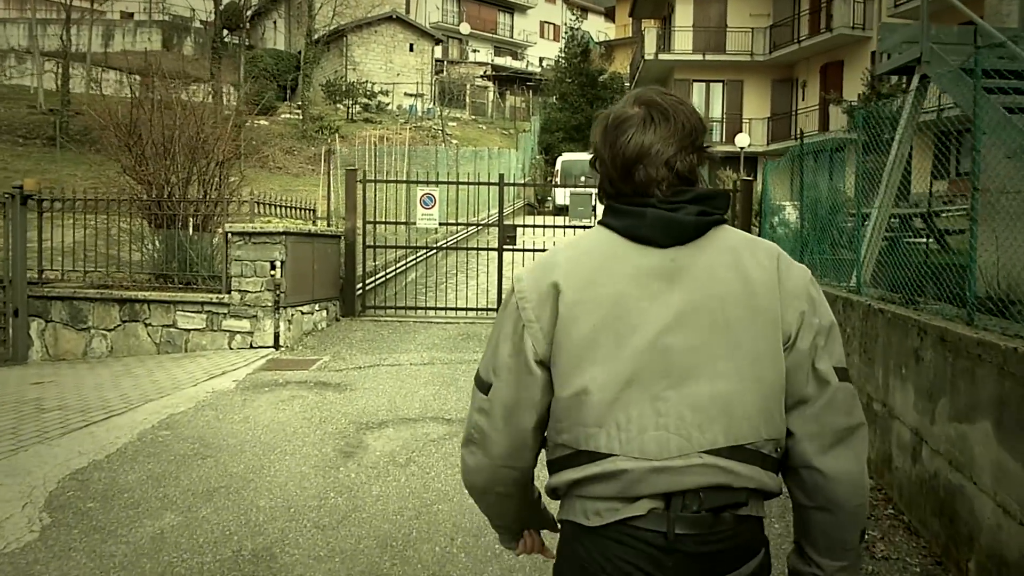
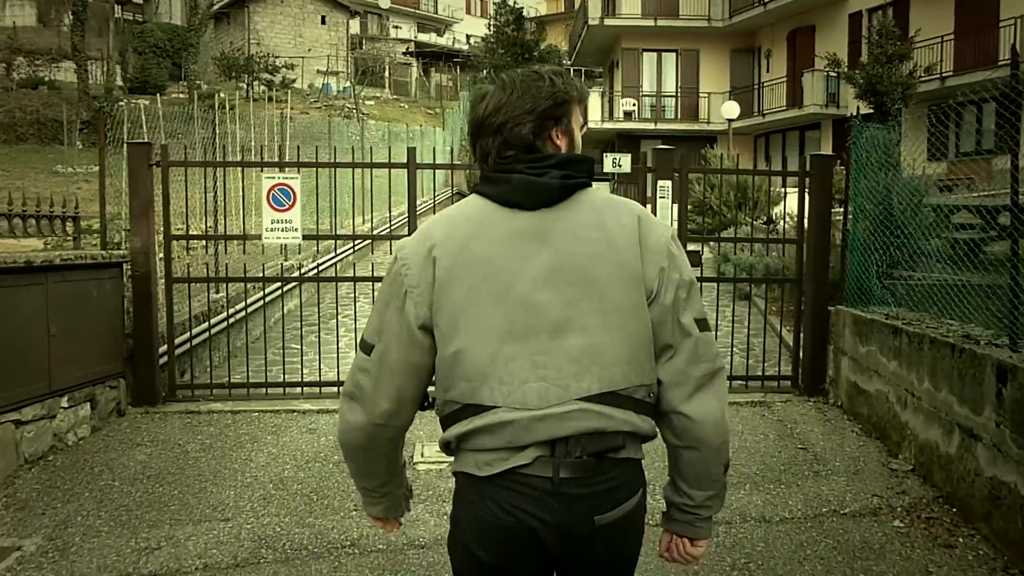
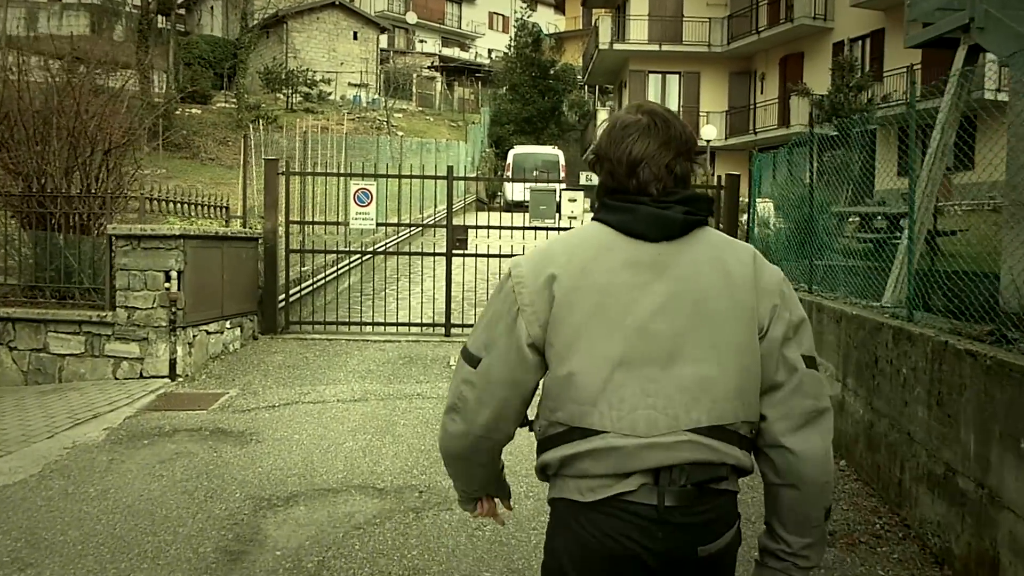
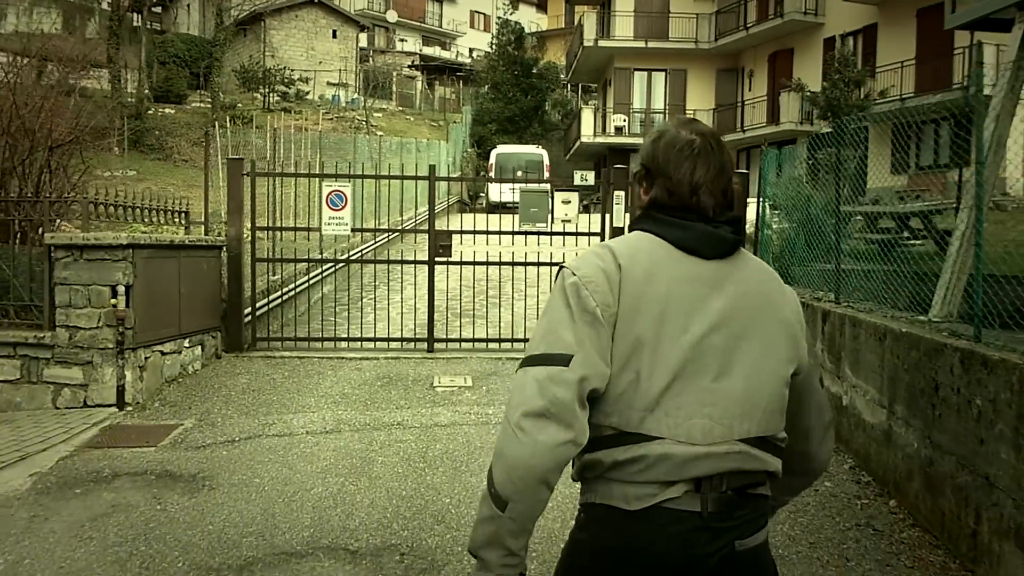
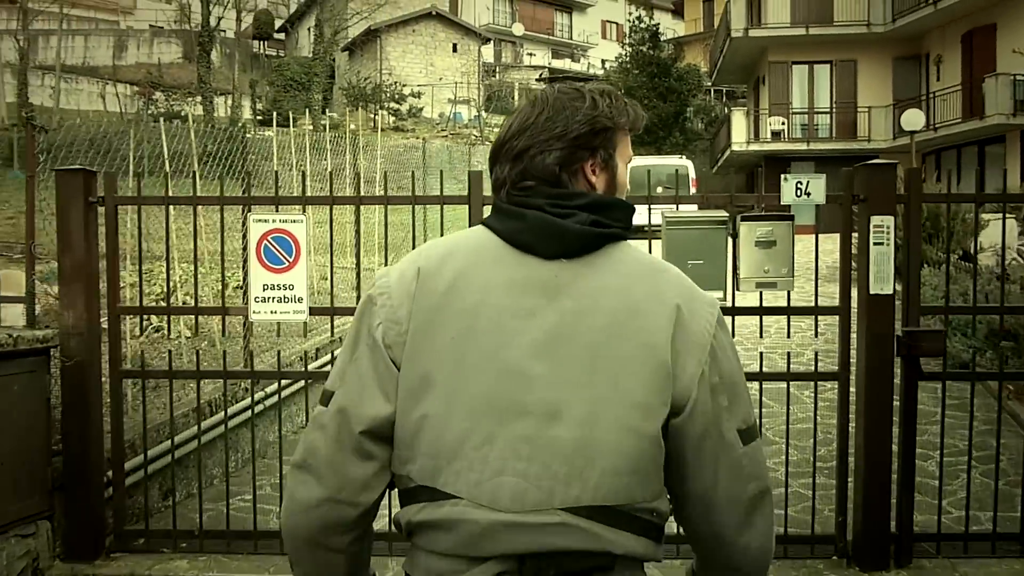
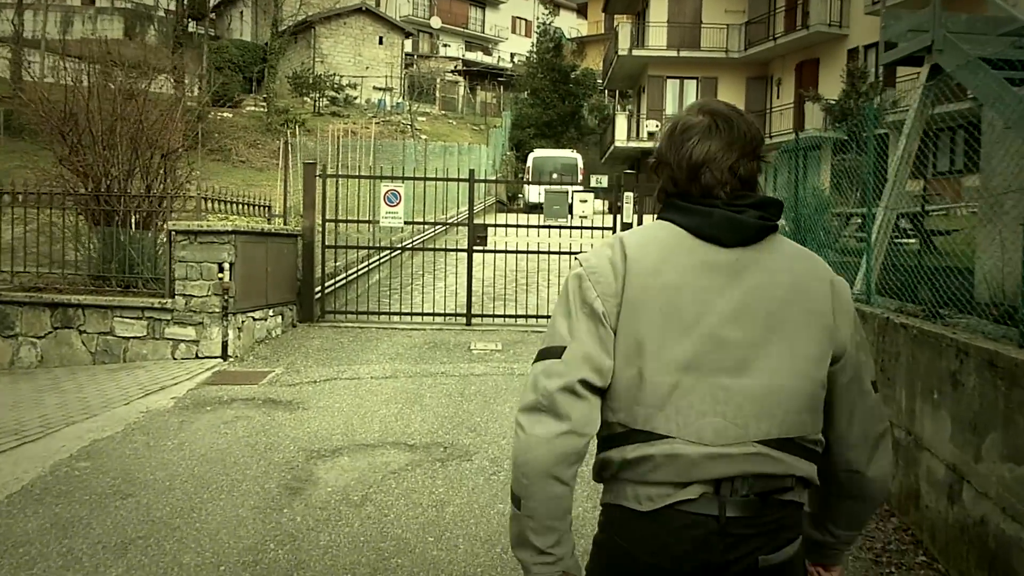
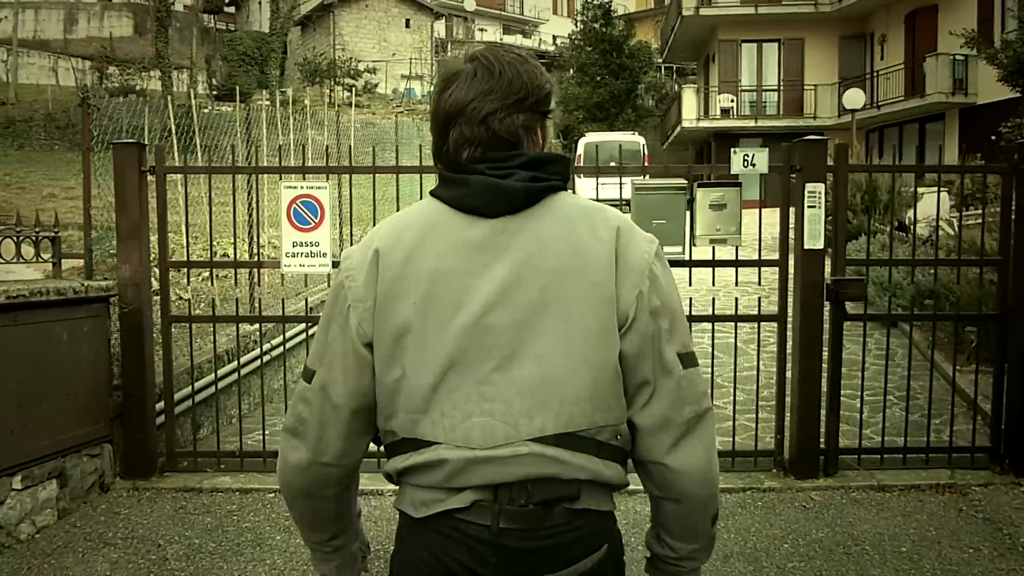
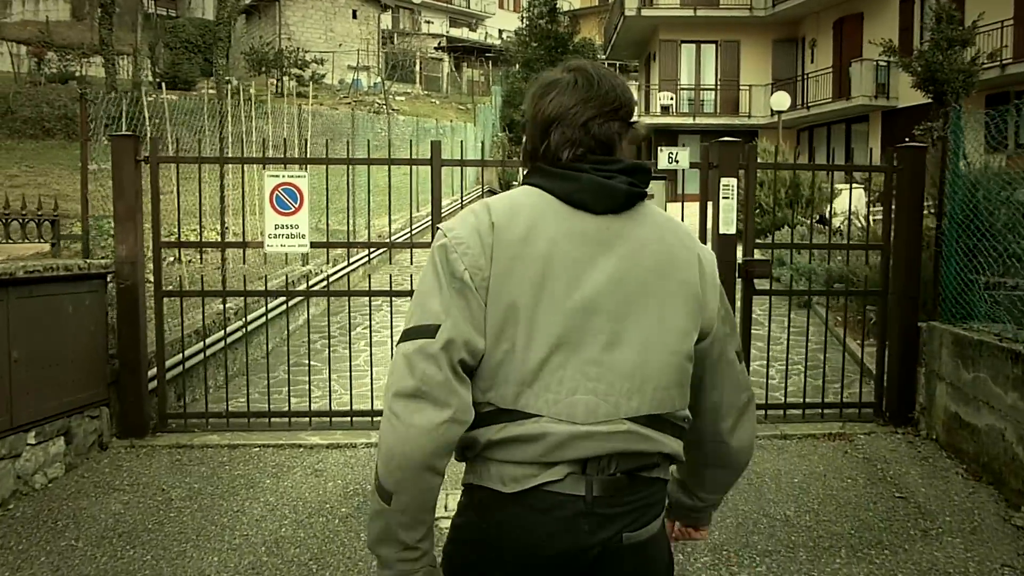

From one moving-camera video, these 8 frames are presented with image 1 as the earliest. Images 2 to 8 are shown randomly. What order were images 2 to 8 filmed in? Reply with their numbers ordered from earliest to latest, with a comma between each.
6, 3, 4, 2, 8, 7, 5
